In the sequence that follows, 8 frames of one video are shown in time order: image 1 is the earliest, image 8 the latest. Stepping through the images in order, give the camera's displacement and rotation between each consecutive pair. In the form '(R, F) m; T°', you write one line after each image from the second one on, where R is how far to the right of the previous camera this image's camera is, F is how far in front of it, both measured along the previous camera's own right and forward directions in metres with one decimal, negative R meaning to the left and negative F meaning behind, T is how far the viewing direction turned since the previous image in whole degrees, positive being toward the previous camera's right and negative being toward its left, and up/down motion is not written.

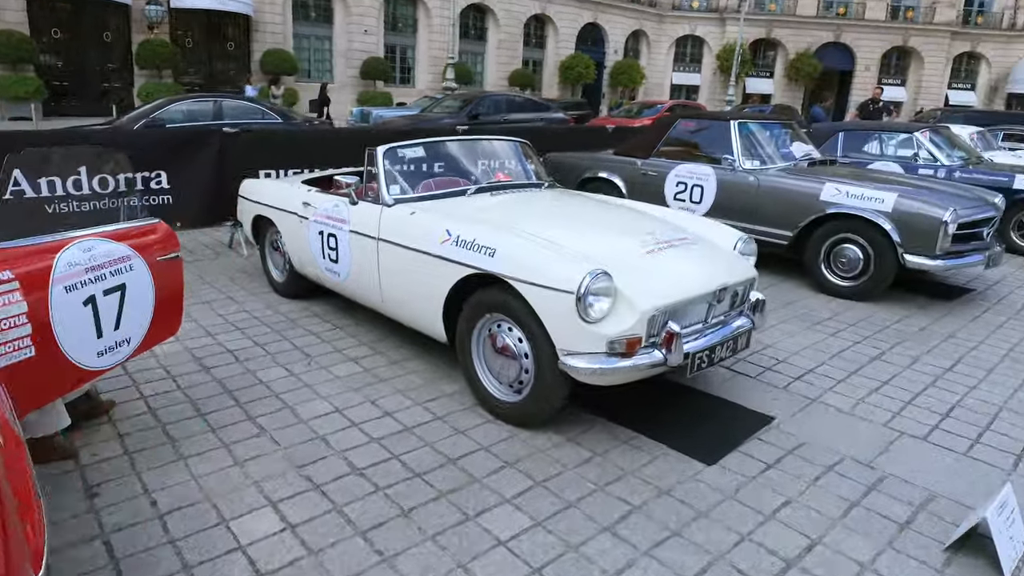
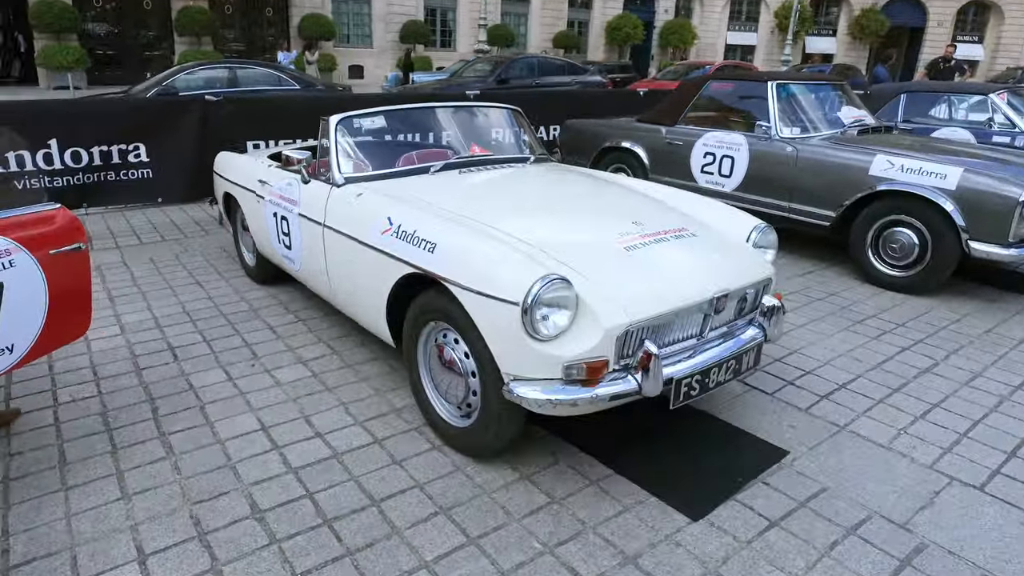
(+0.4, +0.7) m; -4°
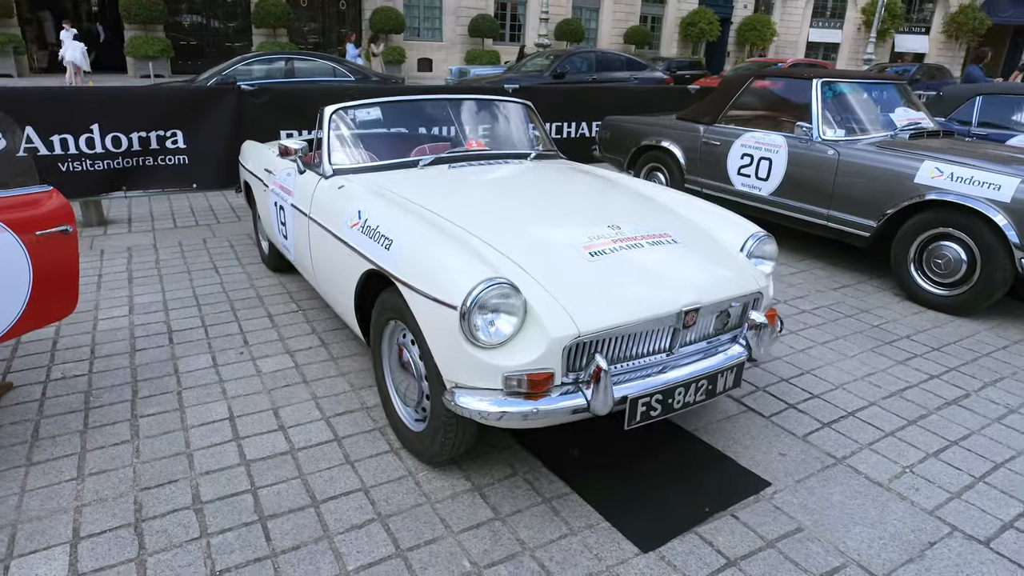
(+0.4, +0.2) m; -6°
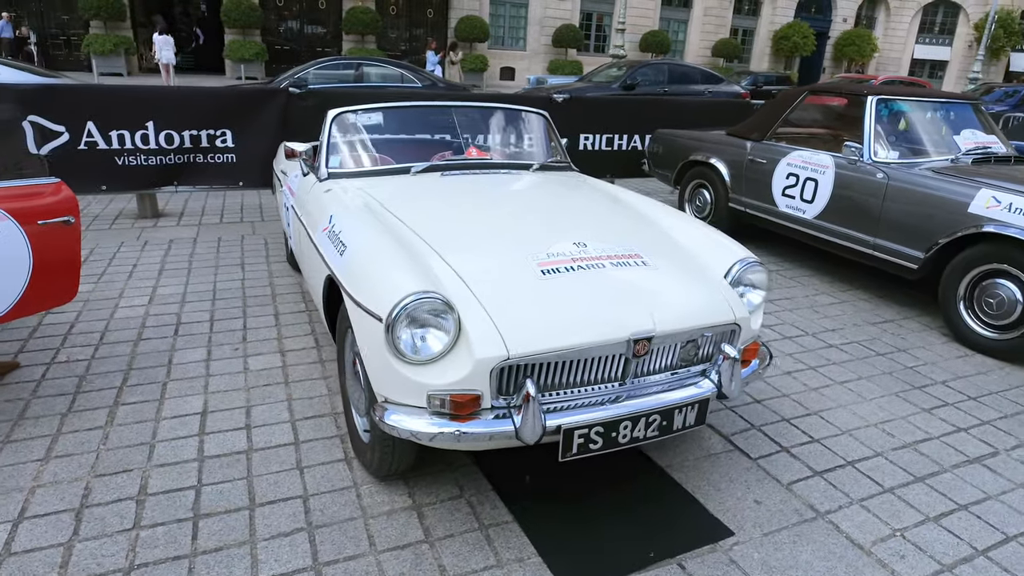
(+0.5, +0.1) m; -7°
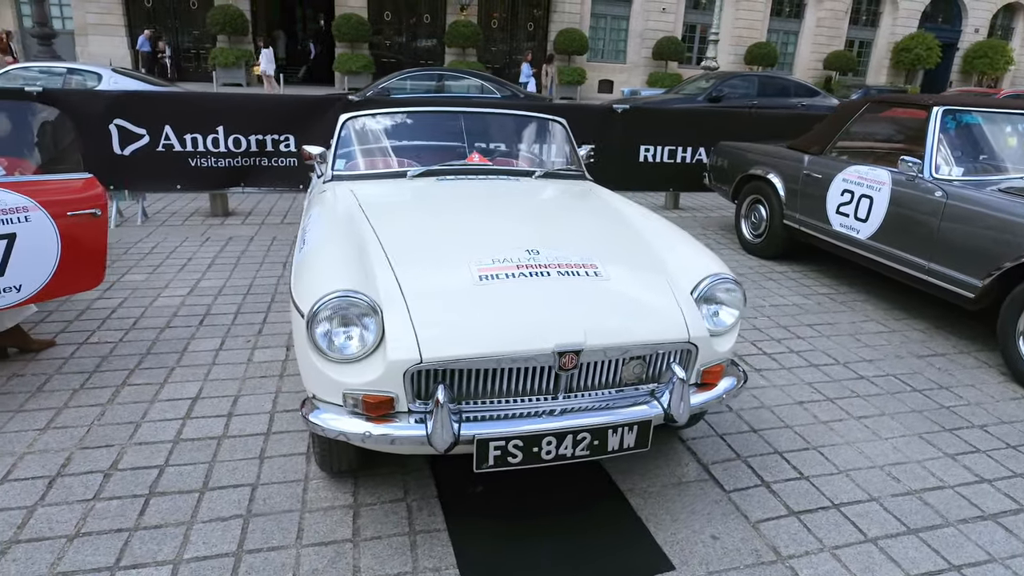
(+0.6, +0.1) m; -9°
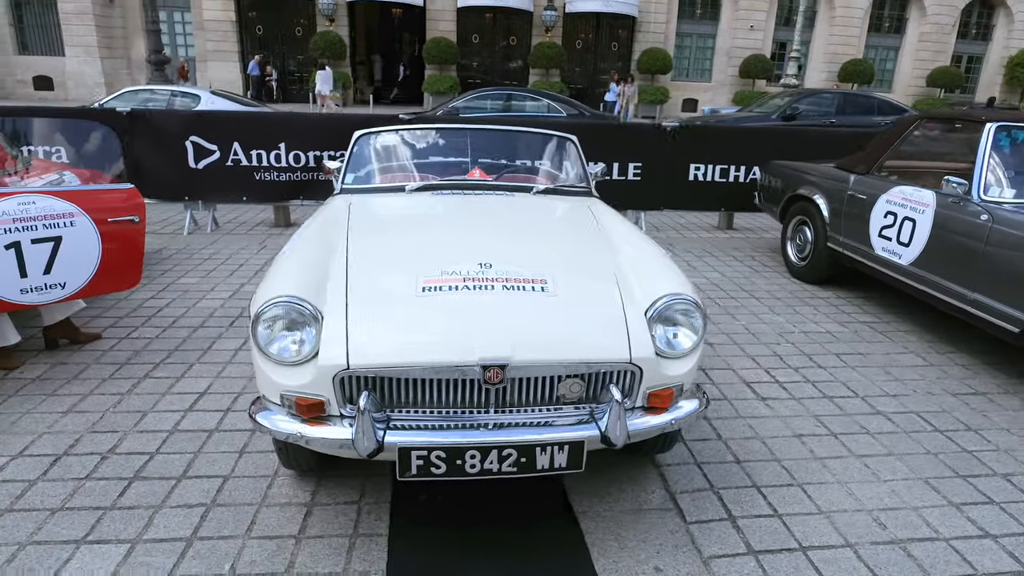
(+0.6, 0.0) m; -8°
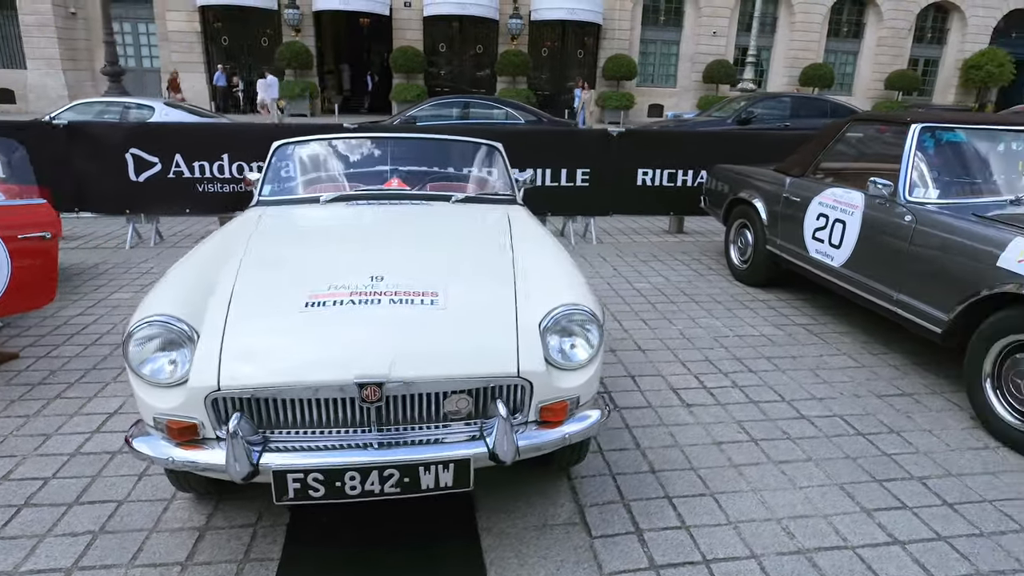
(+0.3, +0.1) m; +2°
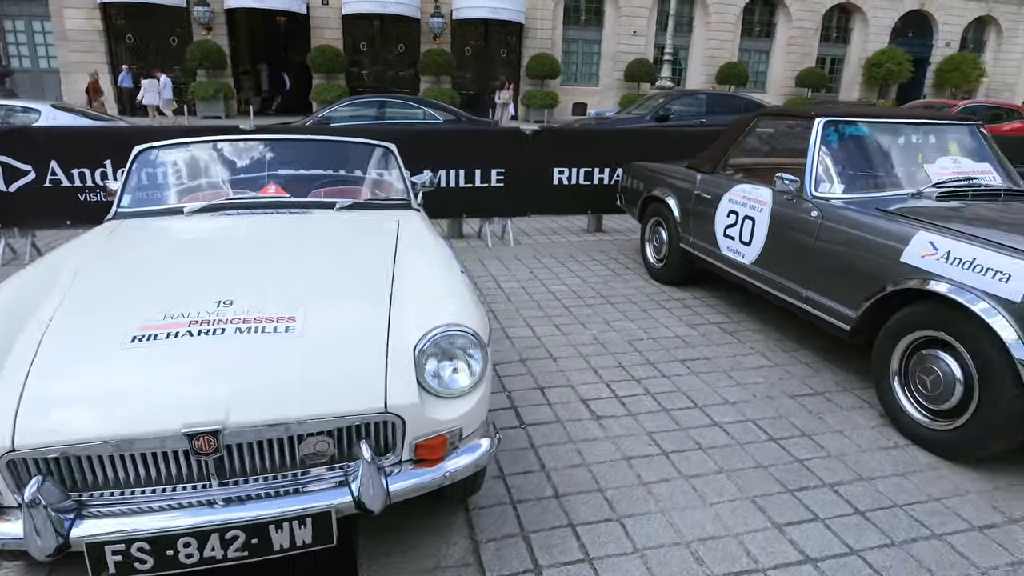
(+0.2, +0.3) m; +5°
